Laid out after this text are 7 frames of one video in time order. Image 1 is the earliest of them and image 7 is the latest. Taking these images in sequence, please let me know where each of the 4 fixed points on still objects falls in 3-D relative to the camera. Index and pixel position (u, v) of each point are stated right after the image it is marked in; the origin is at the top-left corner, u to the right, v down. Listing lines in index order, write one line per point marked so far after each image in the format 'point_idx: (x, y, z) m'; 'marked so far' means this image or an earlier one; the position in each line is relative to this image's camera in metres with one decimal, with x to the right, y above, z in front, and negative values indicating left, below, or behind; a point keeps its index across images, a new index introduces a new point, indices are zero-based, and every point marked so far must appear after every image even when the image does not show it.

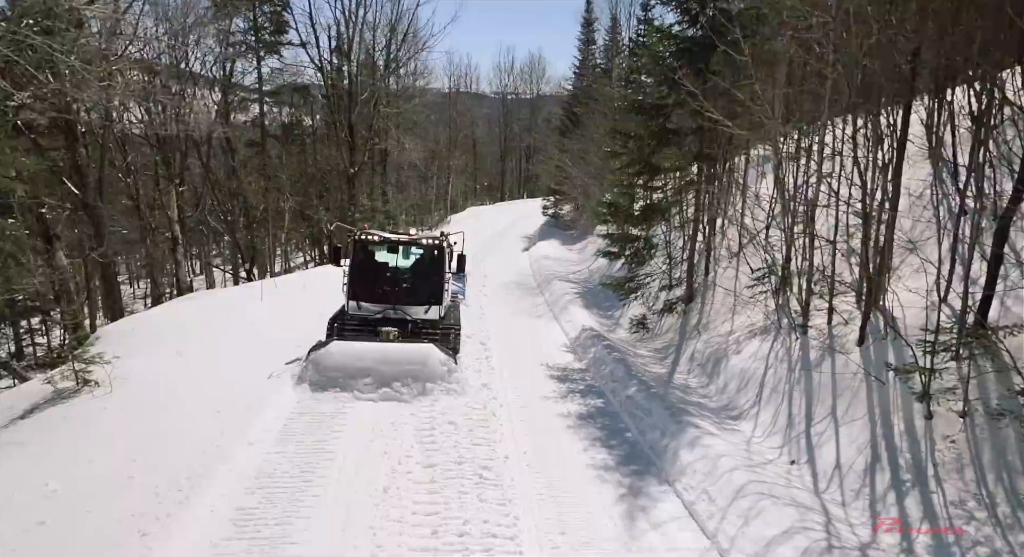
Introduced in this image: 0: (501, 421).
0: (-0.1, -1.9, +8.4) m
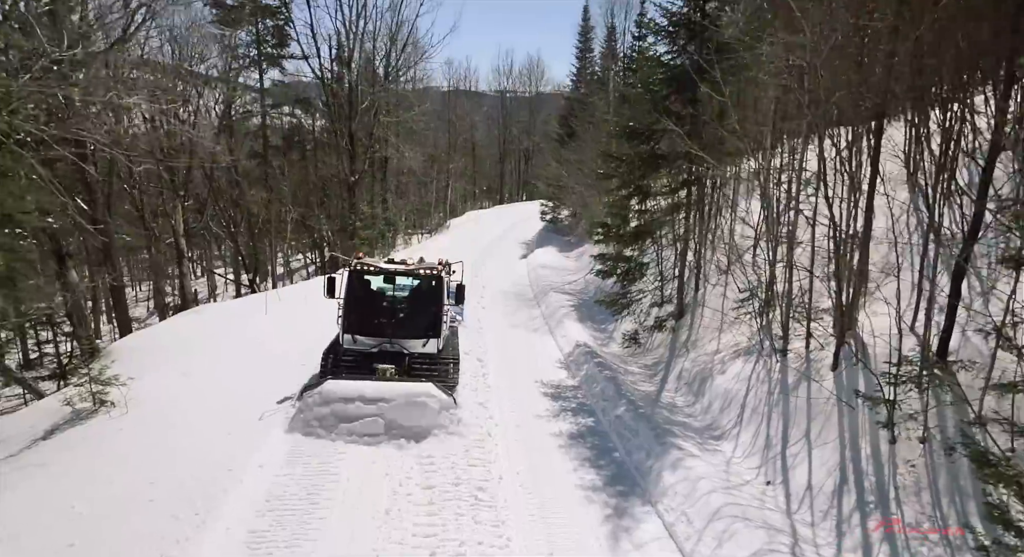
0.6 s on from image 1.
0: (-0.2, -2.3, +8.9) m
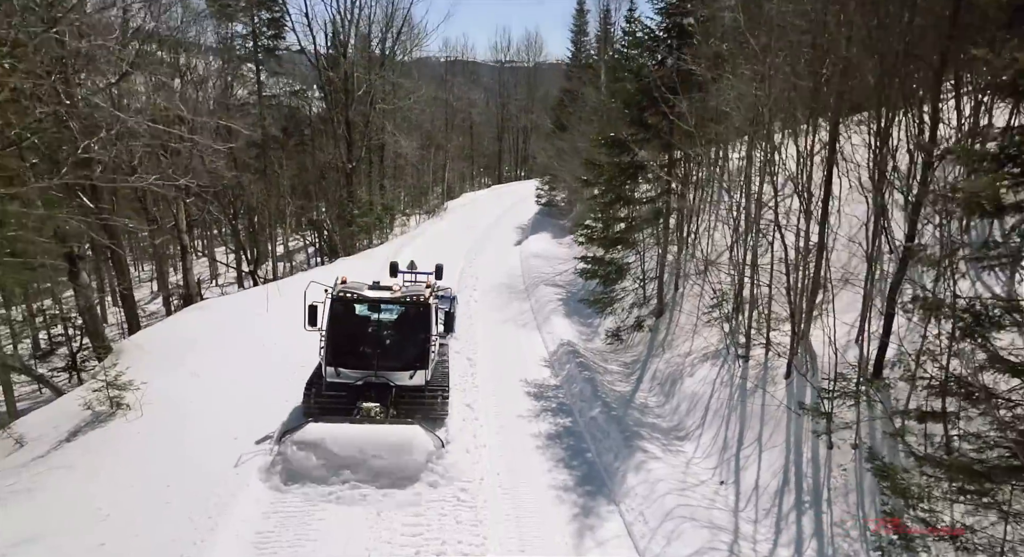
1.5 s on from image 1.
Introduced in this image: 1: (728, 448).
0: (-0.5, -2.5, +9.8) m
1: (+3.1, -2.4, +9.1) m
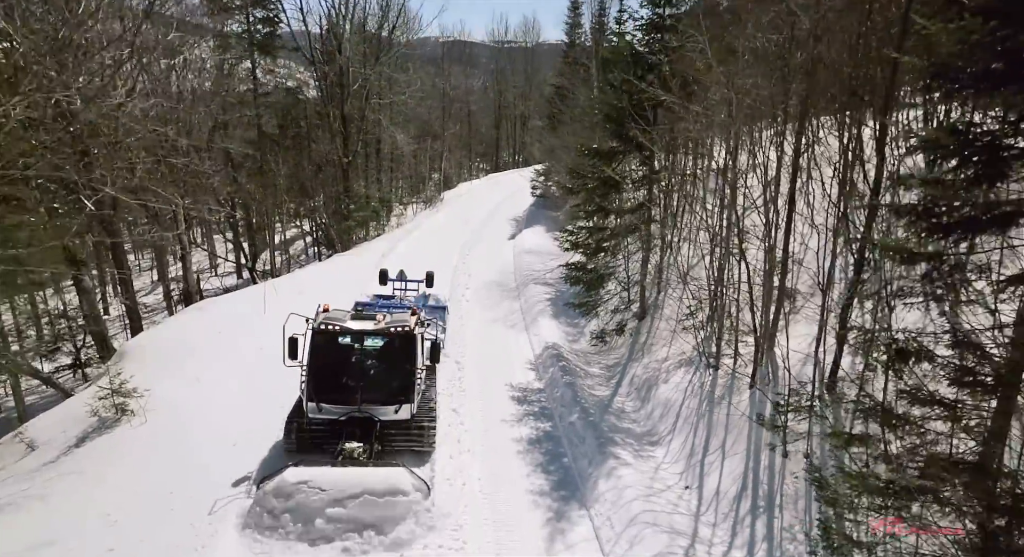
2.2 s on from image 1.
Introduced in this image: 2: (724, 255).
0: (-0.8, -2.8, +10.5) m
1: (+2.8, -2.7, +9.7) m
2: (+4.1, +0.4, +12.3) m
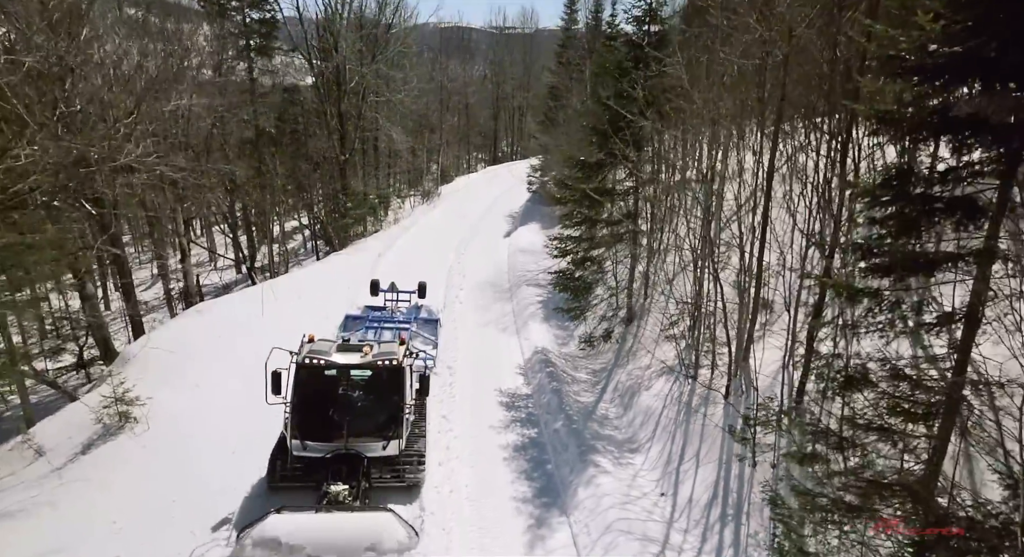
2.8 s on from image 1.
0: (-1.0, -3.0, +11.0) m
1: (+2.6, -3.0, +10.2) m
2: (+3.9, +0.2, +12.7) m
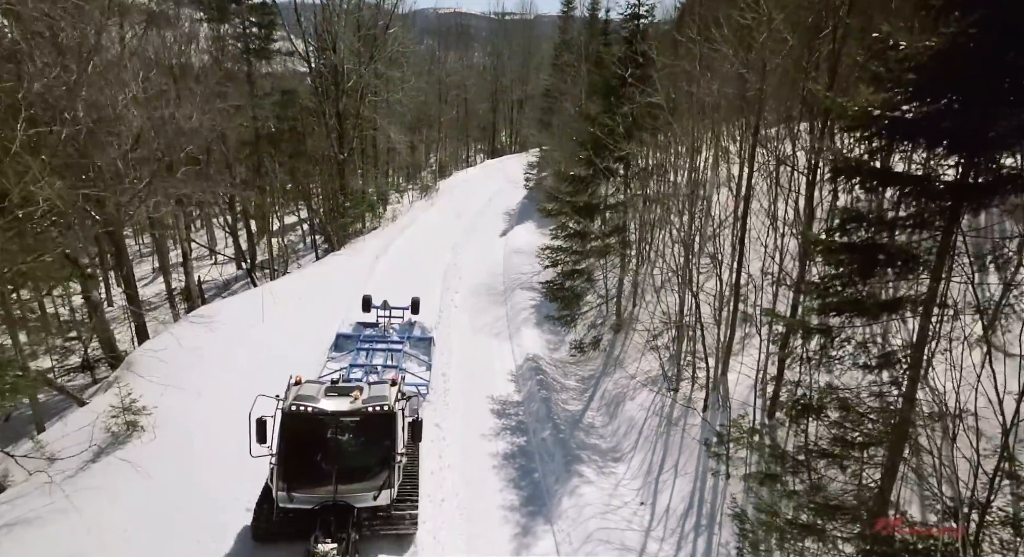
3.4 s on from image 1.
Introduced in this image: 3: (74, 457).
0: (-1.2, -3.4, +11.5) m
1: (+2.4, -3.3, +10.8) m
2: (+3.7, -0.1, +13.2) m
3: (-8.5, -3.5, +12.3) m
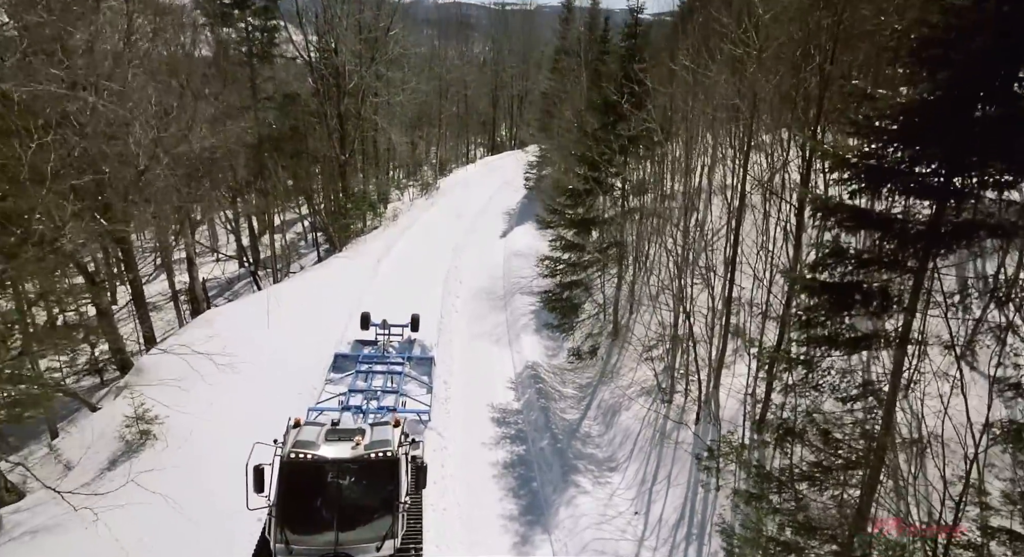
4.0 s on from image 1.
0: (-1.2, -3.7, +12.0) m
1: (+2.4, -3.6, +11.3) m
2: (+3.7, -0.4, +13.6) m
3: (-8.5, -3.7, +12.7) m
